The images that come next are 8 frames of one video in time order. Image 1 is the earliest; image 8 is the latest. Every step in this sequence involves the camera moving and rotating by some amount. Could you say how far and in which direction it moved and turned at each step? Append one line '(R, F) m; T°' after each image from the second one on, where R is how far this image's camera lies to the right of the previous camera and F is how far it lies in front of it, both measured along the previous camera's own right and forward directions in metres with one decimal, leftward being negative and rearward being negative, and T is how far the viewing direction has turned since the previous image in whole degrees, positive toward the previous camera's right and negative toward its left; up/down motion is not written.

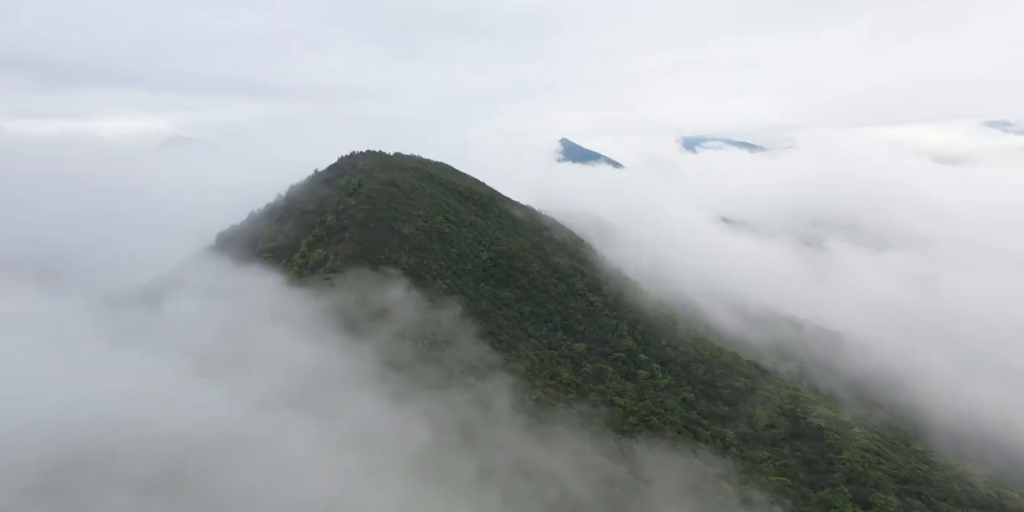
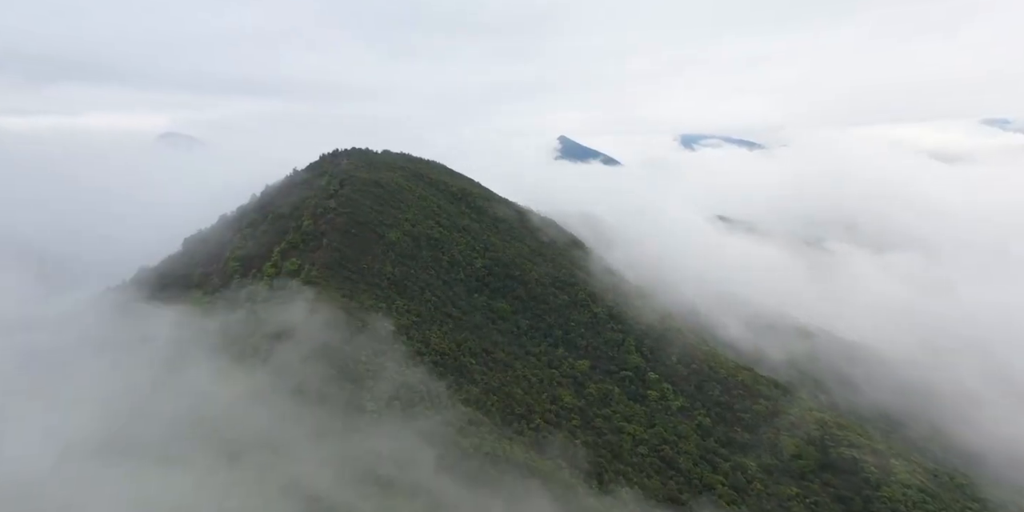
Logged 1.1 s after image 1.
(+0.3, +6.1) m; 0°
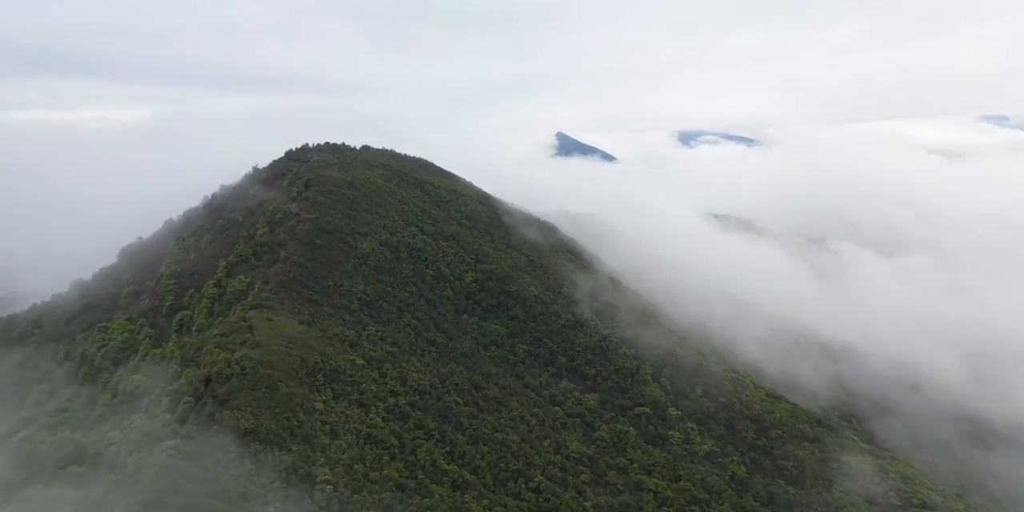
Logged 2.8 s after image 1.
(+0.2, +9.4) m; 0°
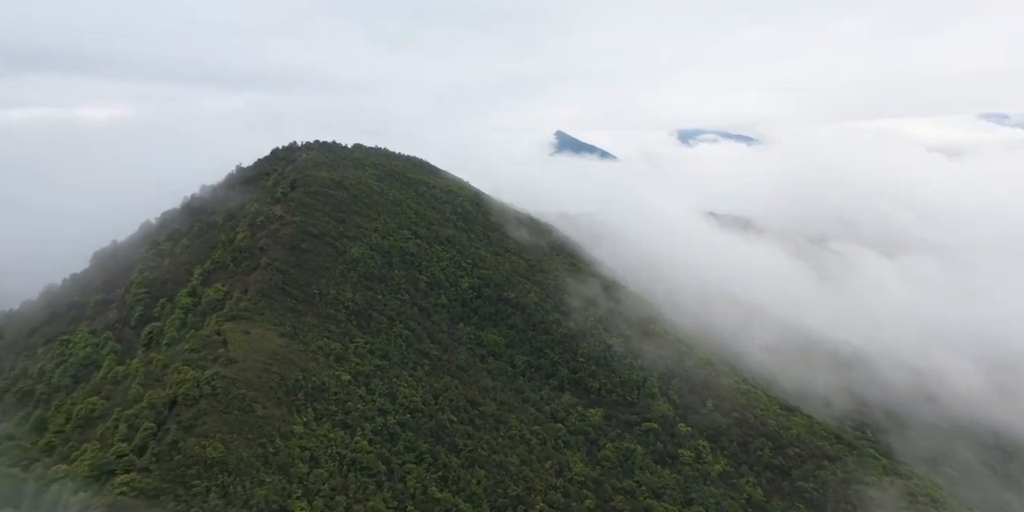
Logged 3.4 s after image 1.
(+0.1, +3.3) m; 0°
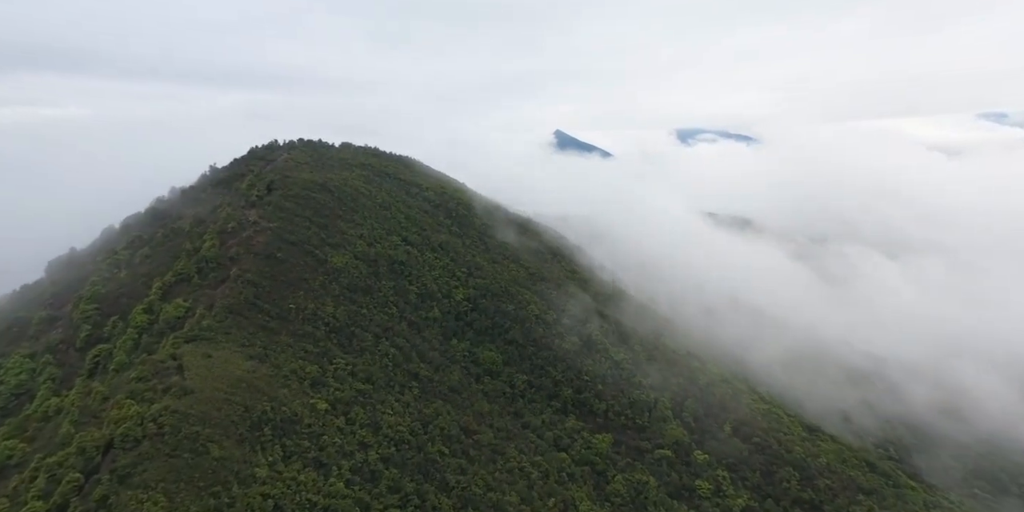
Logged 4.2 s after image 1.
(+0.1, +4.5) m; 0°
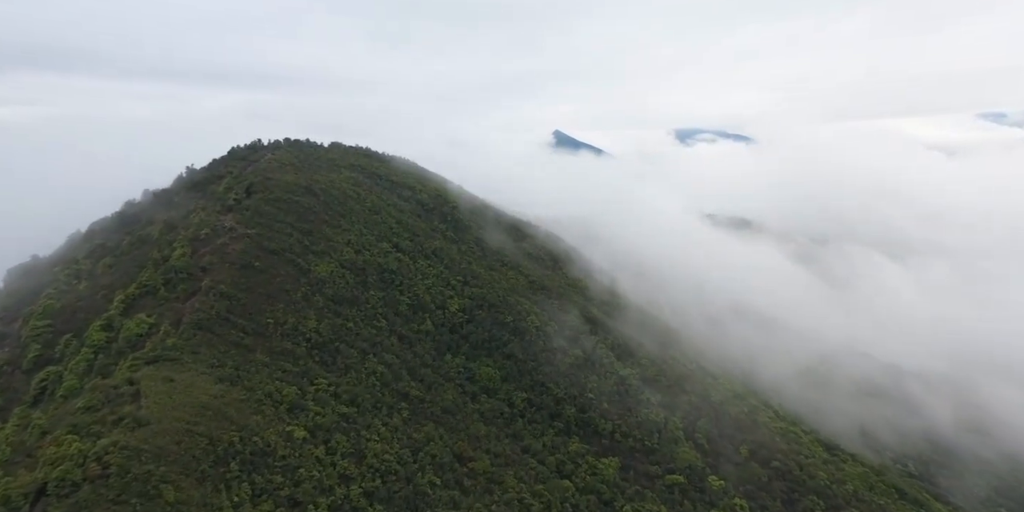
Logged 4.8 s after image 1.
(+0.1, +3.4) m; 0°
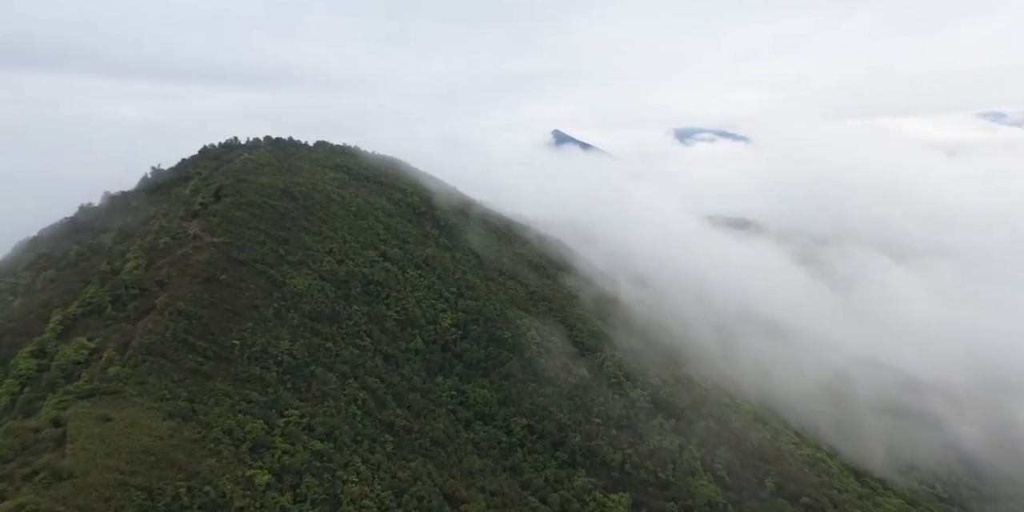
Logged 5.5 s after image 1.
(+0.1, +4.3) m; 0°
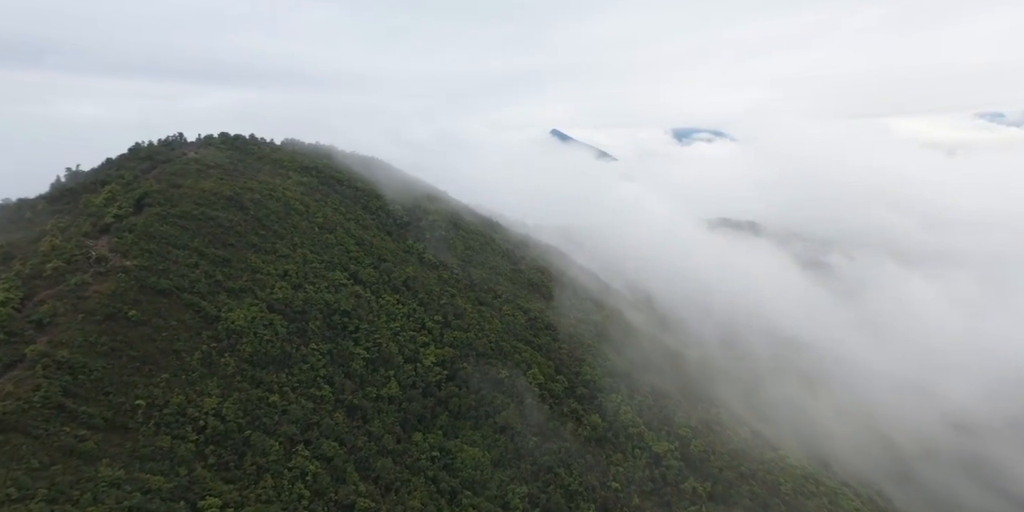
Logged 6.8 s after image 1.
(+0.1, +7.9) m; 0°
